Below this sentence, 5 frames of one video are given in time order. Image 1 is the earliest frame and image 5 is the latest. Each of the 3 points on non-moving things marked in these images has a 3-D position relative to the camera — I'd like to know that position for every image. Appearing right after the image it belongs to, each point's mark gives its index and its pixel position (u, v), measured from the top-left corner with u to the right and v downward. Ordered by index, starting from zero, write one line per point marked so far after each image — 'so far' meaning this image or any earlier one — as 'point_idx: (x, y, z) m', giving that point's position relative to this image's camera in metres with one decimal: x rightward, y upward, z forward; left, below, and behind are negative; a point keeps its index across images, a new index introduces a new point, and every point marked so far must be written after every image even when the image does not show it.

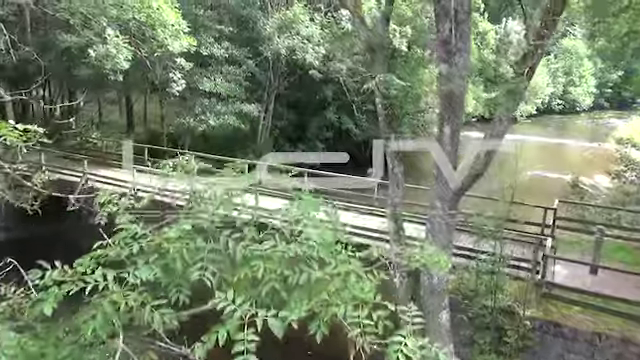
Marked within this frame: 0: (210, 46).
0: (-2.4, +2.9, +12.9) m
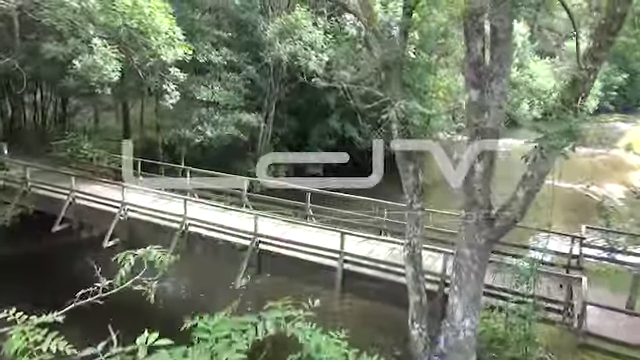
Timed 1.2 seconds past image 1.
0: (-2.4, +2.7, +12.3) m
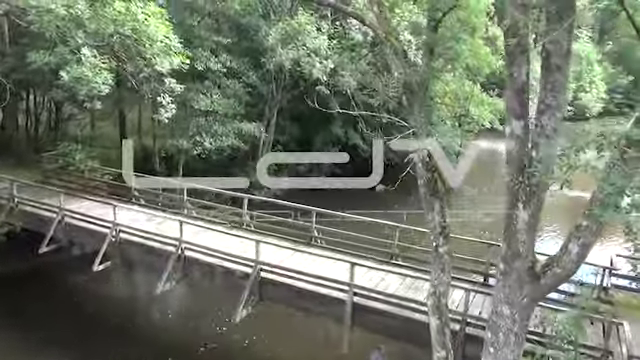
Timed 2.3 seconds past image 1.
0: (-2.3, +2.4, +11.7) m
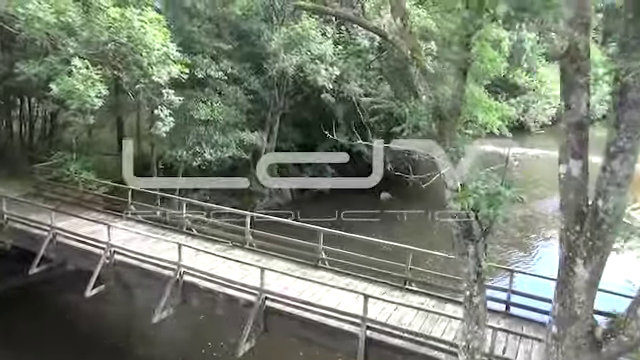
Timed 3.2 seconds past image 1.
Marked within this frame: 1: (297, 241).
0: (-2.2, +2.2, +11.2) m
1: (-0.3, -0.8, +7.7) m
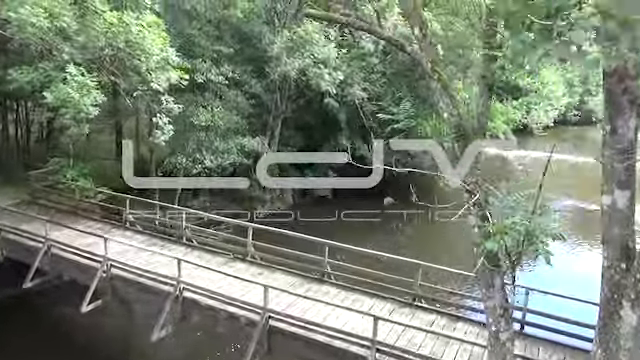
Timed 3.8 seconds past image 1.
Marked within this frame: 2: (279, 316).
0: (-2.1, +2.0, +10.9) m
1: (-0.2, -0.9, +7.5) m
2: (-0.4, -1.4, +5.8) m
